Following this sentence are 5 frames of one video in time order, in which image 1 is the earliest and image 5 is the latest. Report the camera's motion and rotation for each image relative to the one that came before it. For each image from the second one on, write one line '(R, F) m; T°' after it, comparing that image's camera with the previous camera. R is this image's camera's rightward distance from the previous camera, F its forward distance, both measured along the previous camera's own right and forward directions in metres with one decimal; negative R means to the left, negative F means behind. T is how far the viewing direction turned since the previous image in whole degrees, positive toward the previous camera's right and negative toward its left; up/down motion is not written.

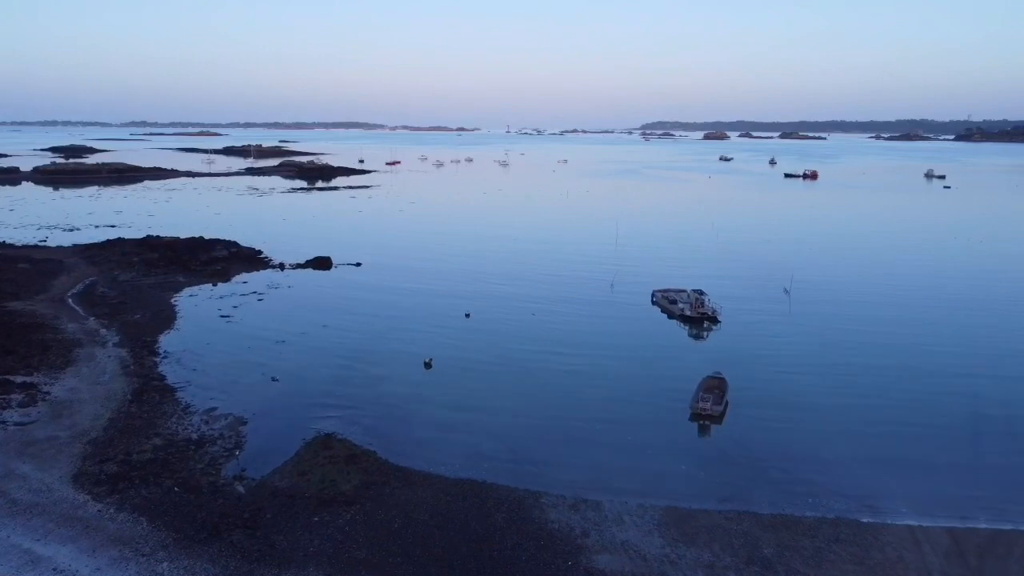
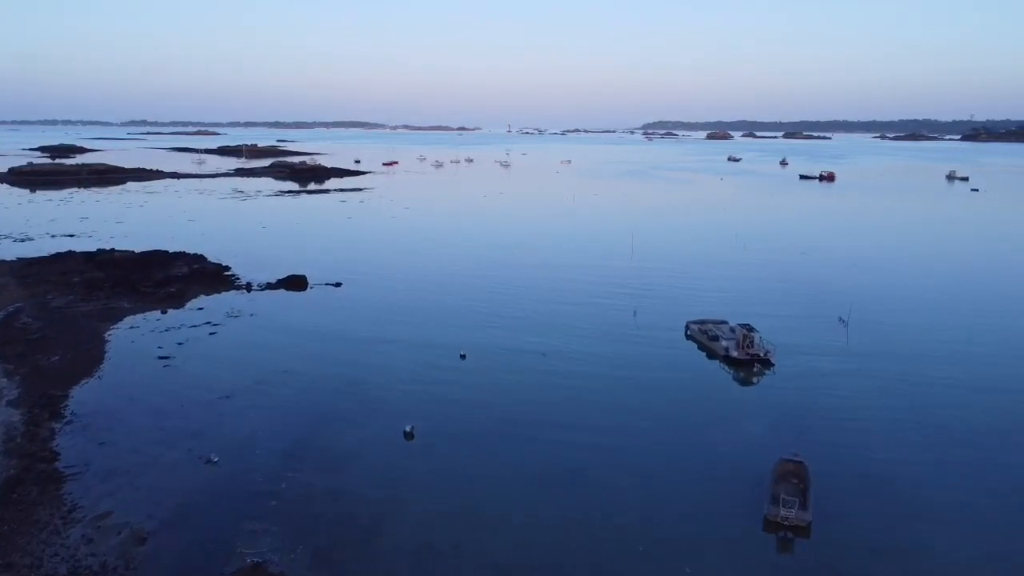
(-0.1, +2.8) m; 0°
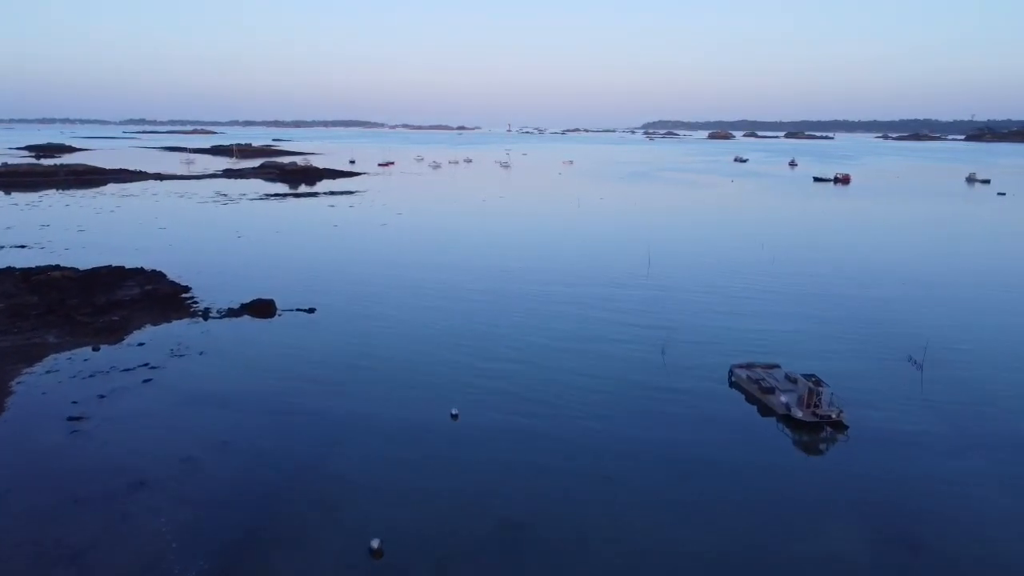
(-0.1, +2.6) m; 0°
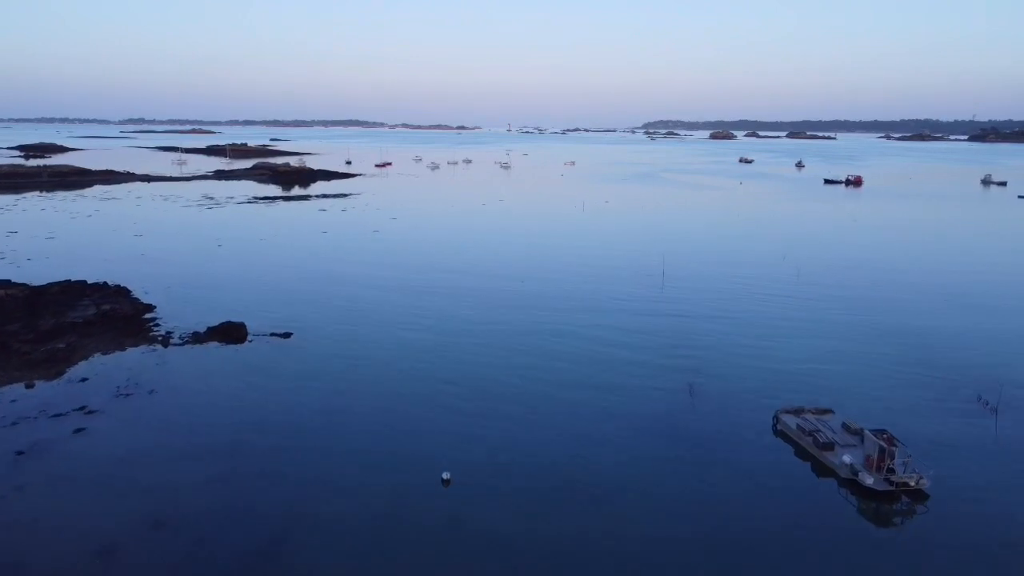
(-0.1, +1.8) m; 0°
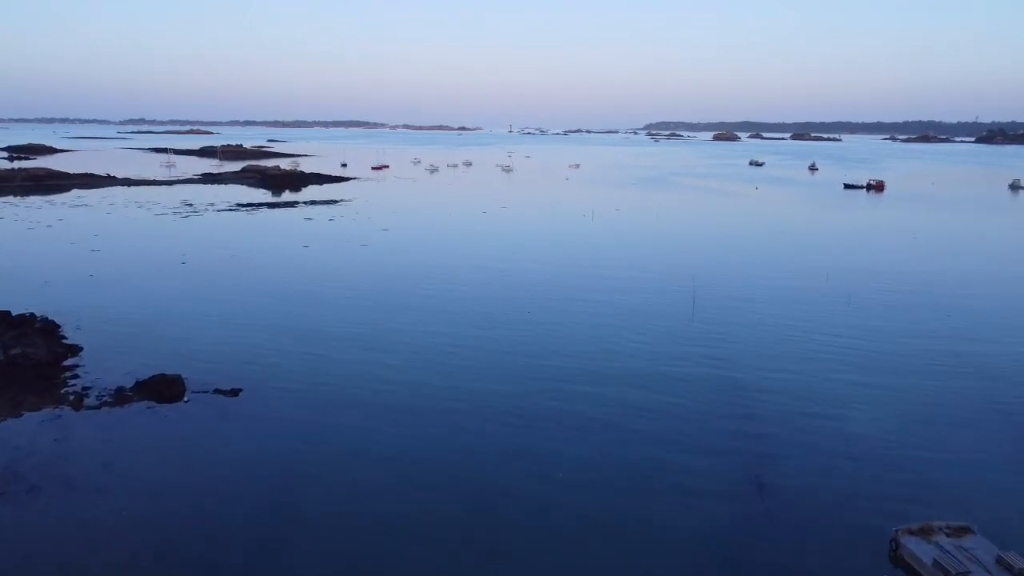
(-0.1, +2.8) m; 0°
